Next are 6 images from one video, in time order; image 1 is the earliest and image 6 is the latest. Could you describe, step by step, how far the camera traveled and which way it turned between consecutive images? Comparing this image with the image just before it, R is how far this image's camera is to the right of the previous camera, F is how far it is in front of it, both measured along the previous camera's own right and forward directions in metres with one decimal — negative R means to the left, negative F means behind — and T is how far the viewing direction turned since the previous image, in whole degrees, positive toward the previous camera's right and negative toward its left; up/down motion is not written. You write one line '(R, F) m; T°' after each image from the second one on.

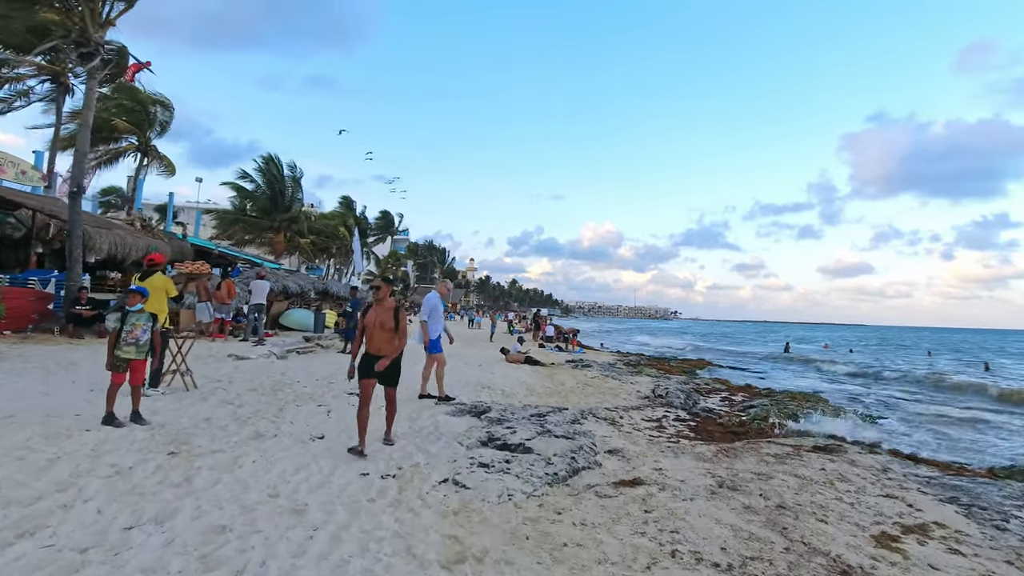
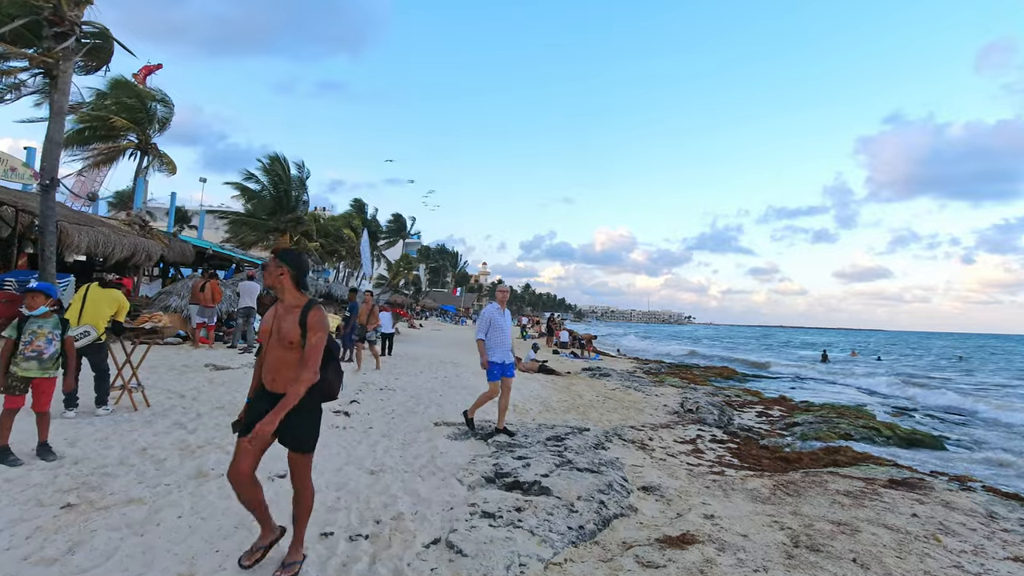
(0.0, +1.3) m; -1°
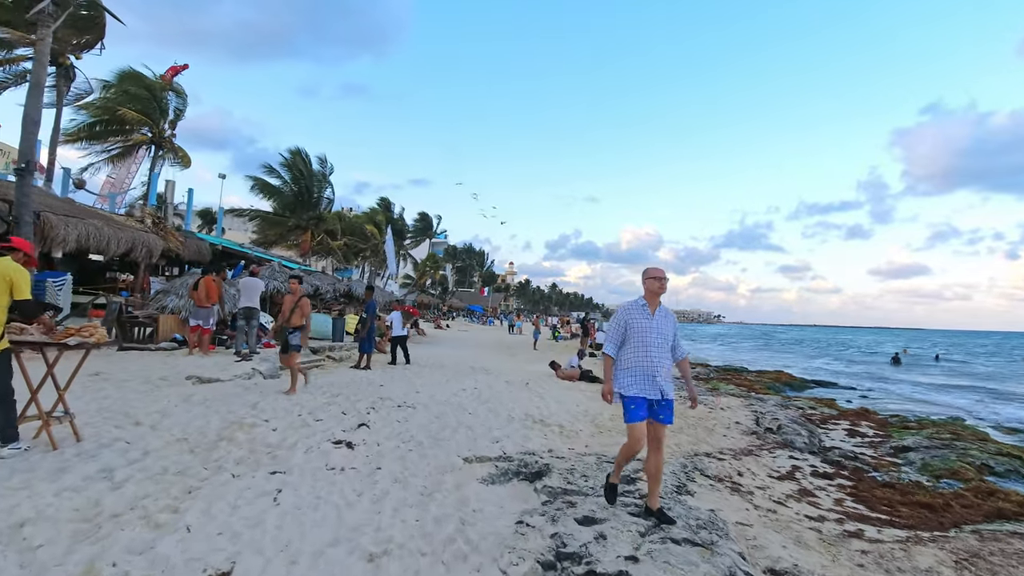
(-0.3, +1.9) m; -3°
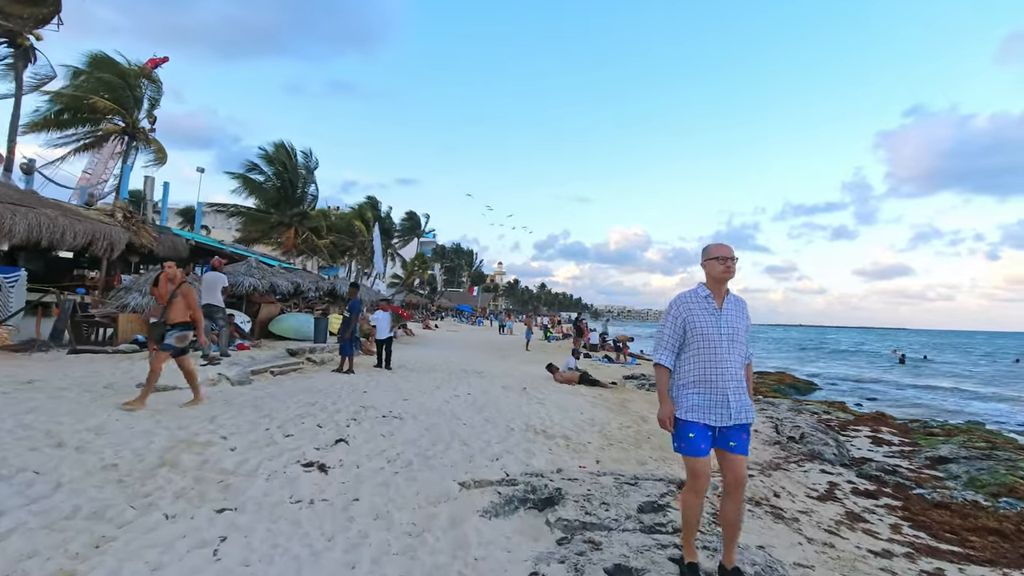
(-0.1, +1.0) m; +1°
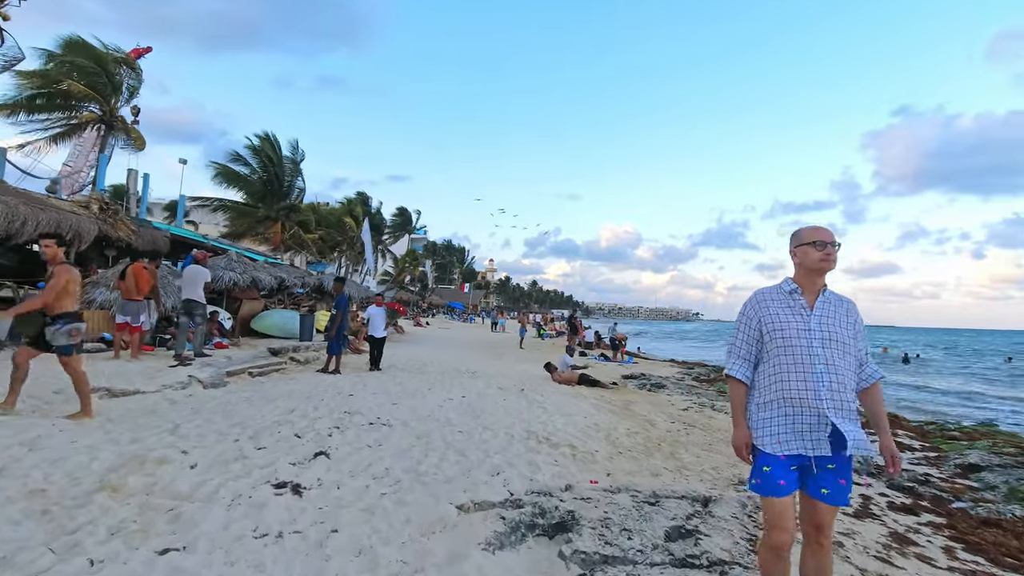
(-0.1, +0.7) m; +1°
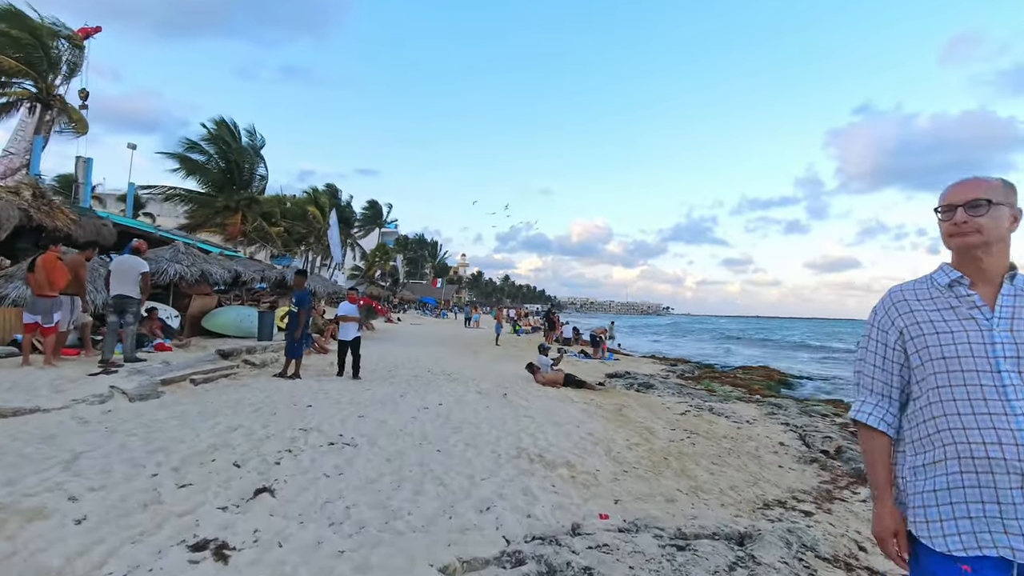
(-0.2, +1.0) m; +3°
